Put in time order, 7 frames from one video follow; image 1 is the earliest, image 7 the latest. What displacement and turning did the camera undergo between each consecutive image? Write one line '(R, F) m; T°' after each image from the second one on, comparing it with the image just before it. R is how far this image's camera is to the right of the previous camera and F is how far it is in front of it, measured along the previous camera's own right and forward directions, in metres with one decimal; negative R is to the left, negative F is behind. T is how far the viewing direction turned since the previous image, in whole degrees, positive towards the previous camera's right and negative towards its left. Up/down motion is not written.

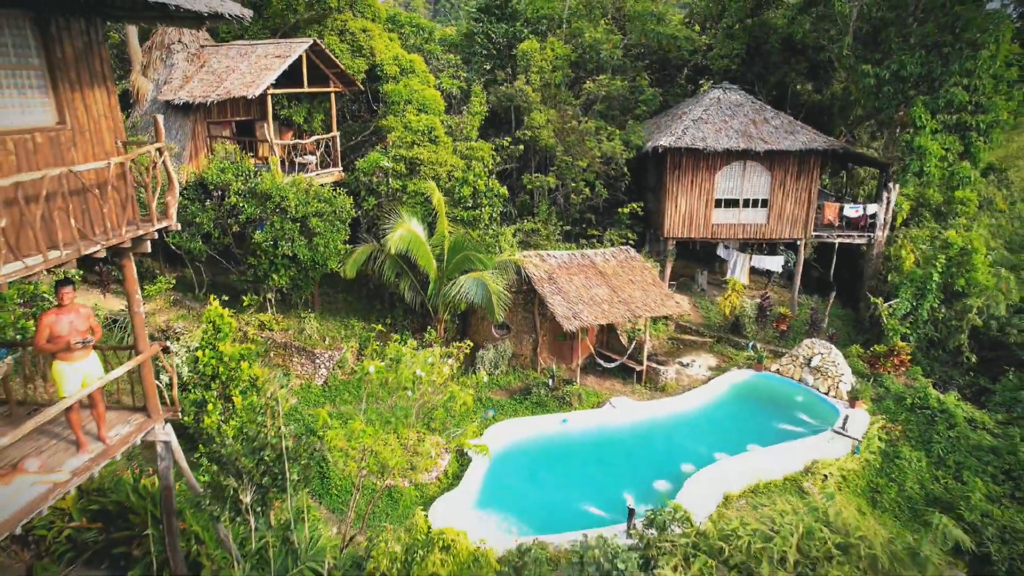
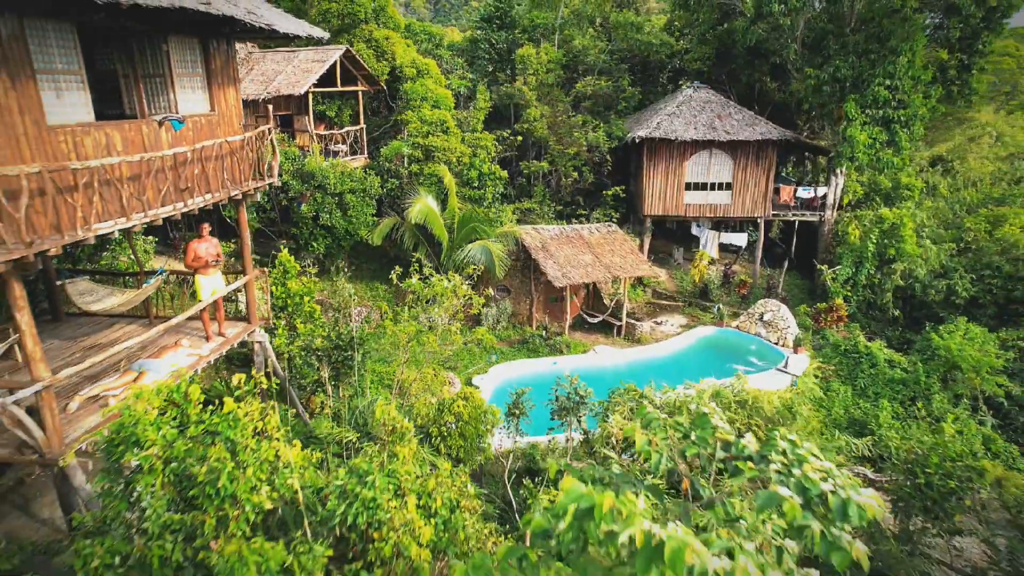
(0.0, -2.8) m; 0°
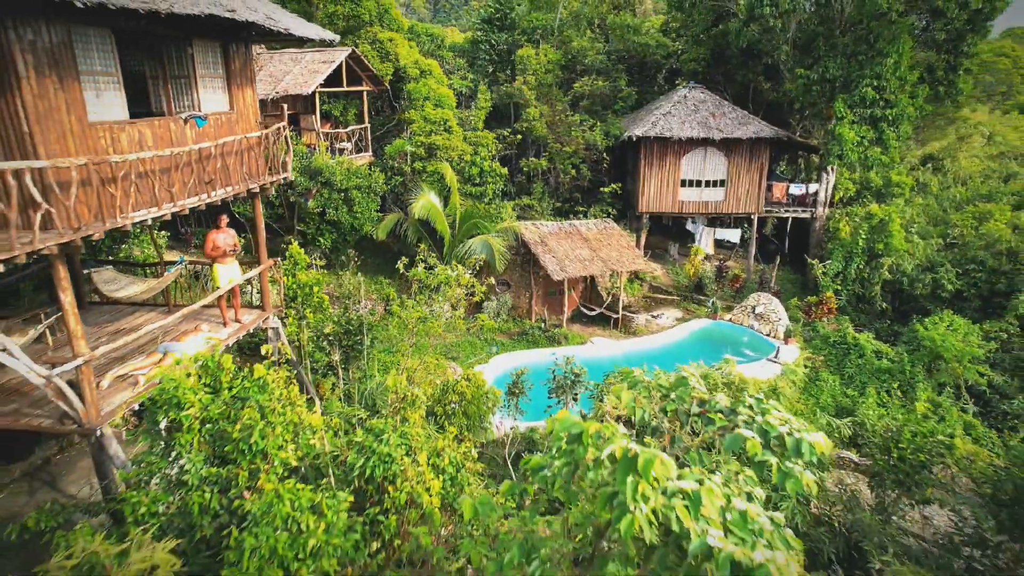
(0.0, -0.6) m; 0°
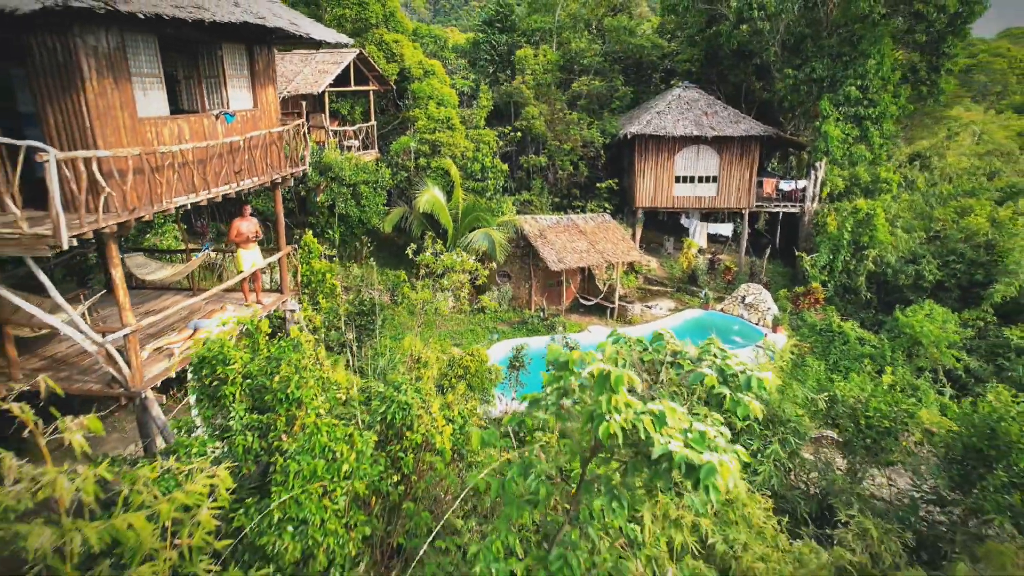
(0.0, -0.8) m; 0°
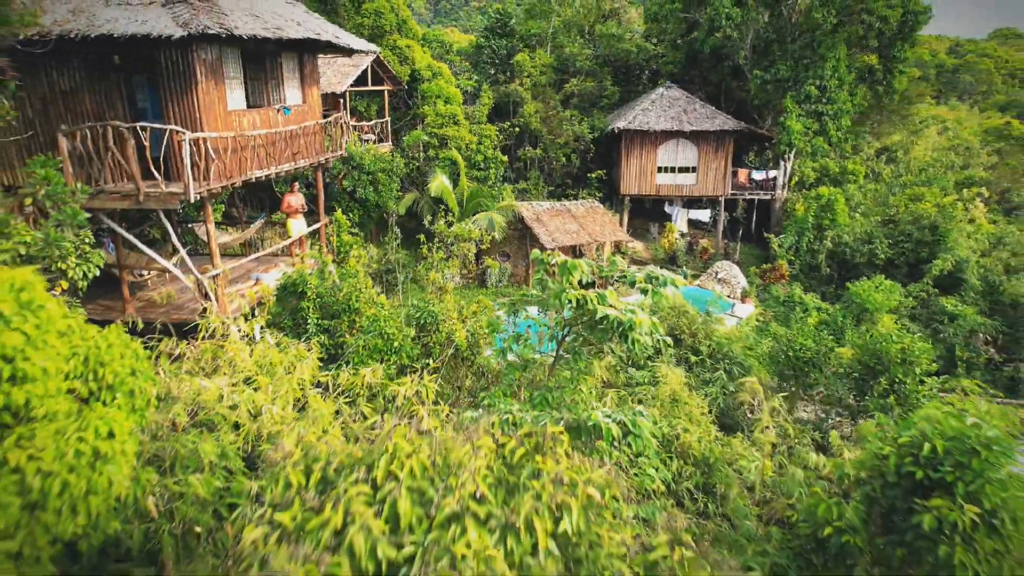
(0.0, -2.3) m; 0°
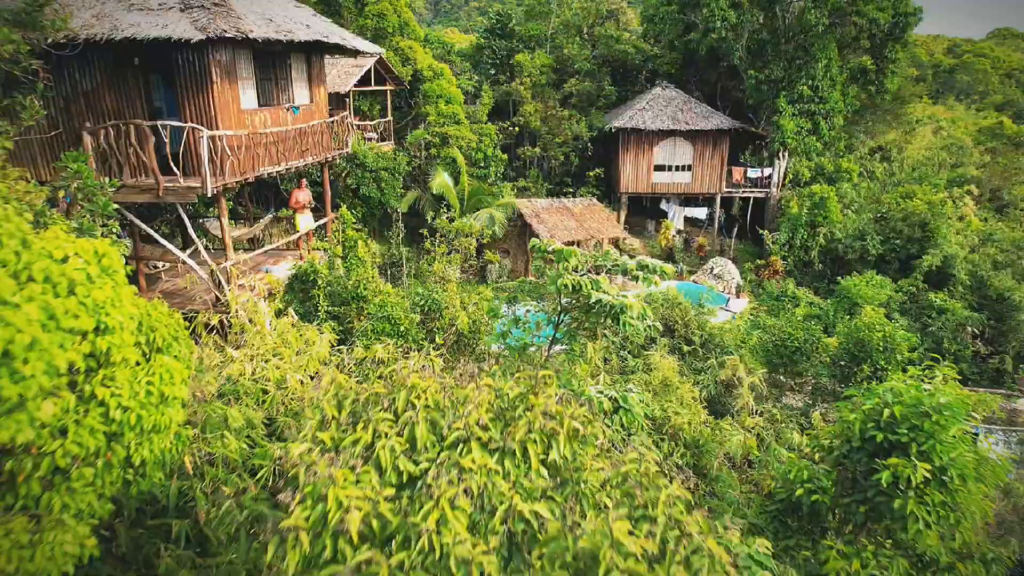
(0.0, -0.5) m; 0°
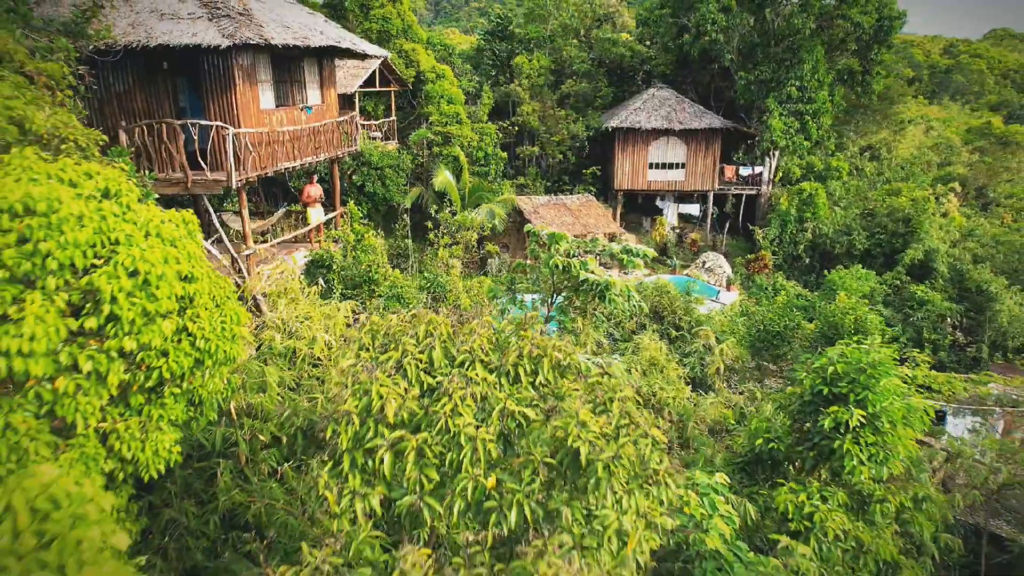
(0.0, -0.8) m; 0°
